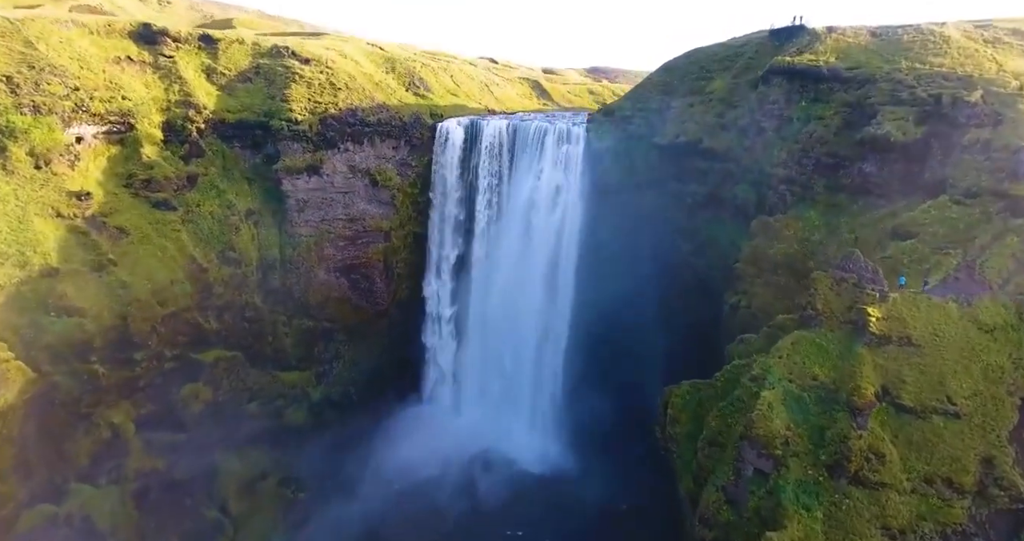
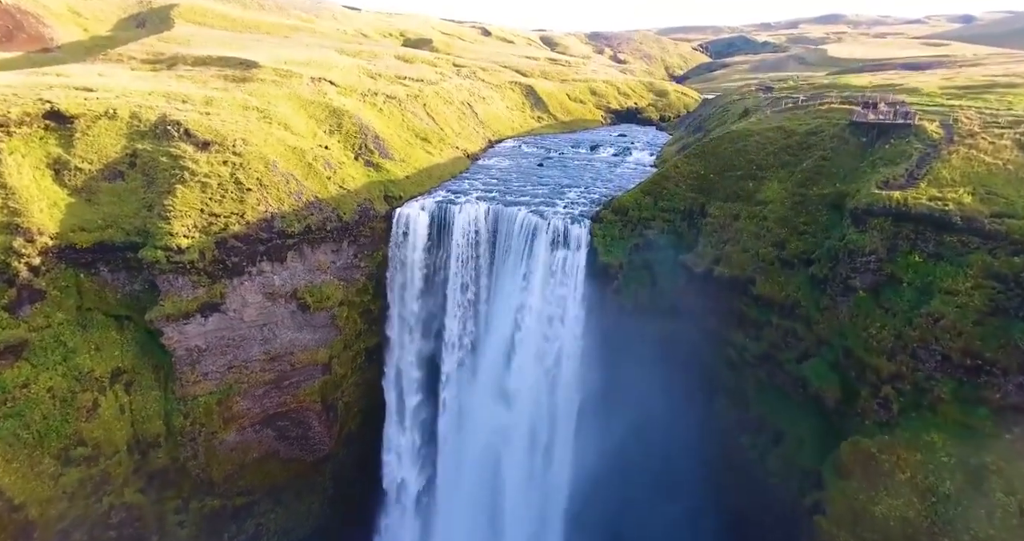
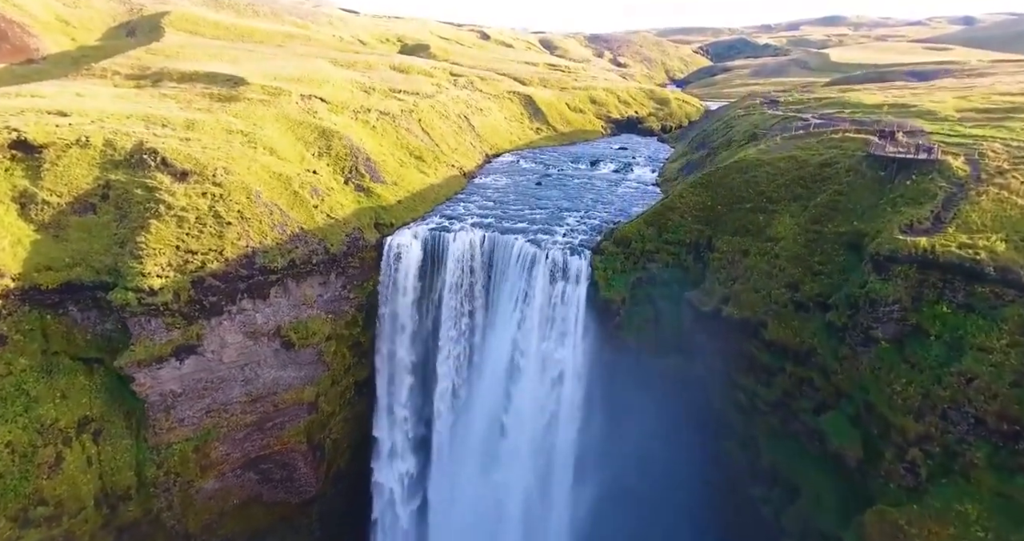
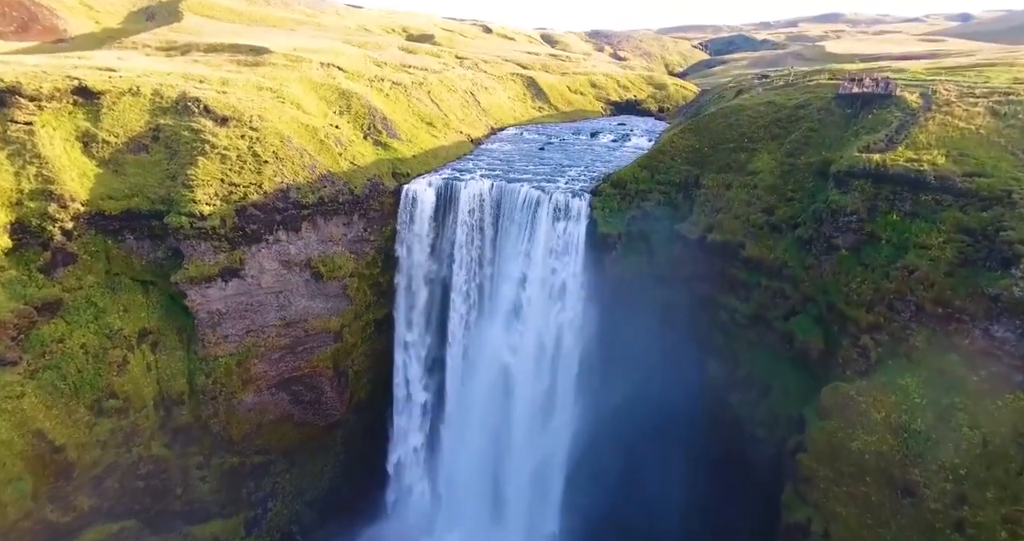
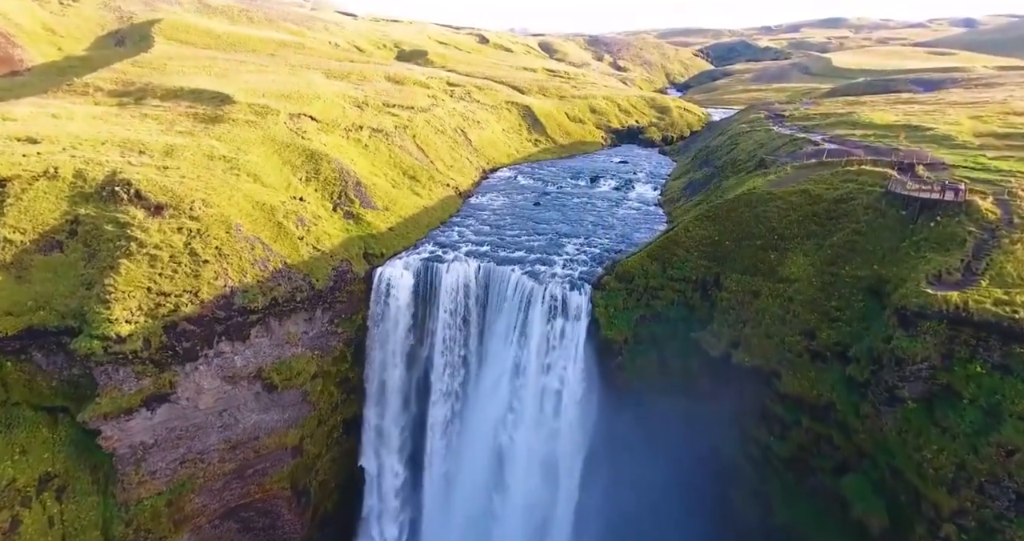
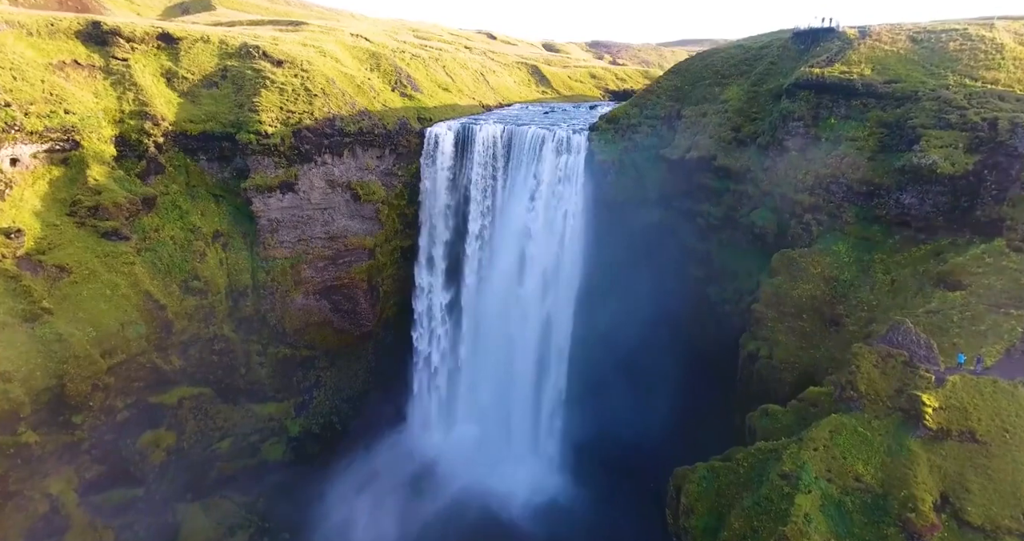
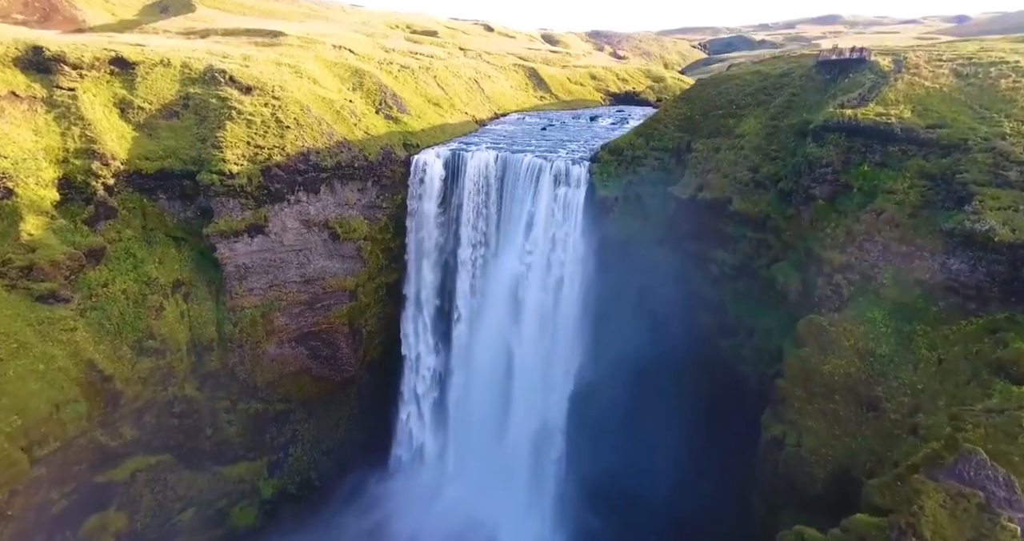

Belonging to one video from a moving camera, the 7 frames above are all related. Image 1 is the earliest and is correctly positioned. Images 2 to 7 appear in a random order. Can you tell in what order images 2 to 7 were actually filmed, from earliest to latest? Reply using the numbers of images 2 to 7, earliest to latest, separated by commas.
6, 7, 4, 2, 3, 5
